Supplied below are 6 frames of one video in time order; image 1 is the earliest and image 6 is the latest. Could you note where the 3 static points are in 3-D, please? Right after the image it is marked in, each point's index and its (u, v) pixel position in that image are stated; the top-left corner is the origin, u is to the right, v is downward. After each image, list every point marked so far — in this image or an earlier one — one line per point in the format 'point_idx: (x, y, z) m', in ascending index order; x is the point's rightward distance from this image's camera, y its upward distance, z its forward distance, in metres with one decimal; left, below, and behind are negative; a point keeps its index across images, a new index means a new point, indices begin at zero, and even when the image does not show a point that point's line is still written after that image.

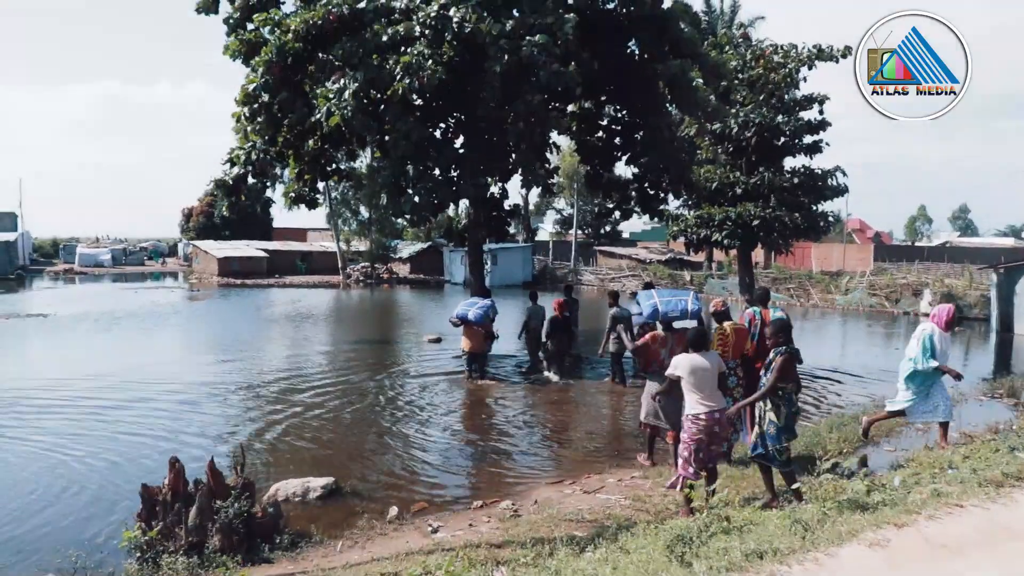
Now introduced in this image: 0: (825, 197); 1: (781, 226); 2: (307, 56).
0: (+7.3, +2.1, +19.5) m
1: (+6.2, +1.4, +19.2) m
2: (-3.5, +4.0, +14.1) m
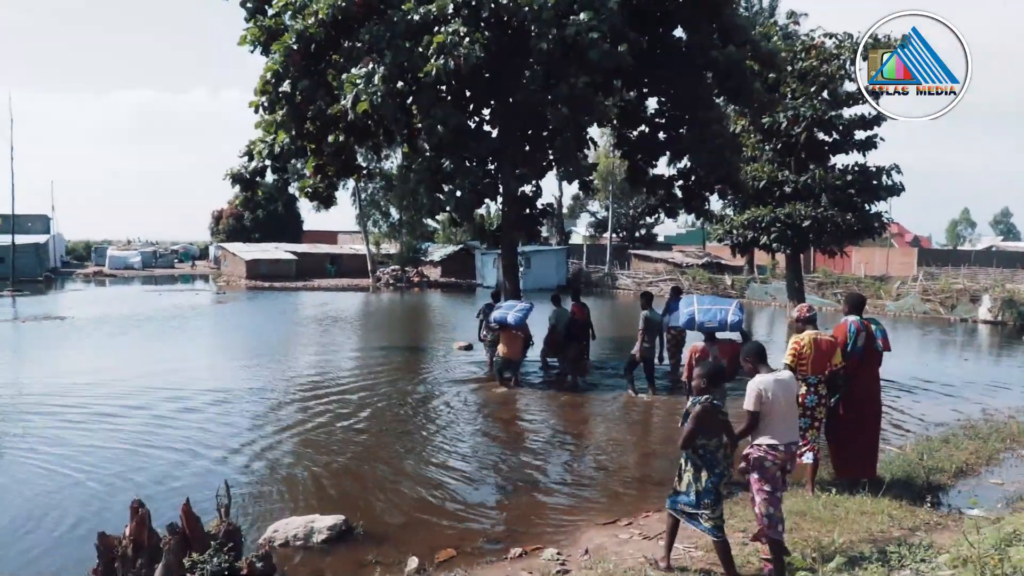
0: (+8.0, +2.0, +18.2) m
1: (+7.0, +1.3, +18.0) m
2: (-2.9, +3.9, +13.2) m
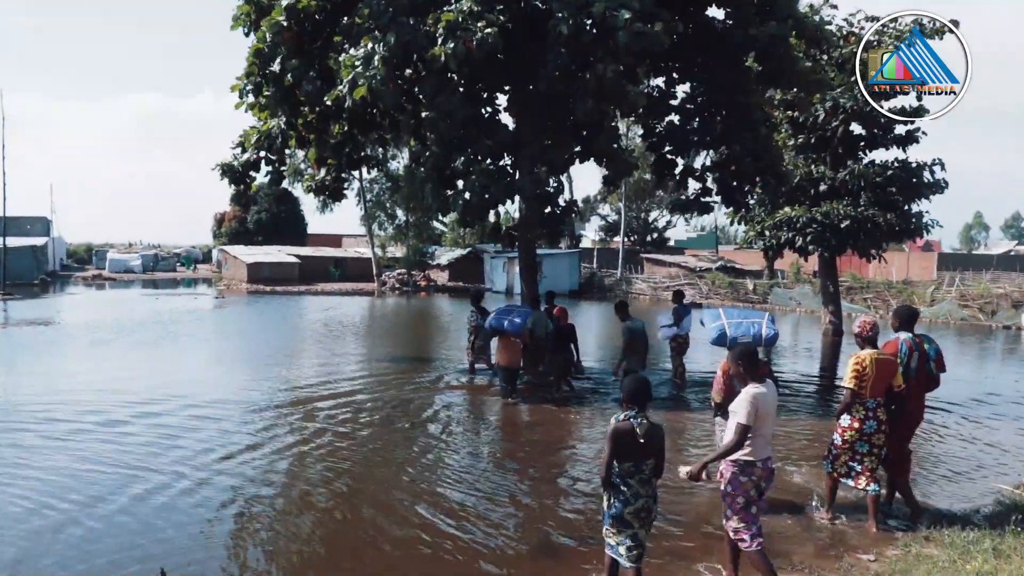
0: (+8.4, +1.9, +16.9) m
1: (+7.3, +1.2, +16.7) m
2: (-2.6, +3.9, +12.0) m
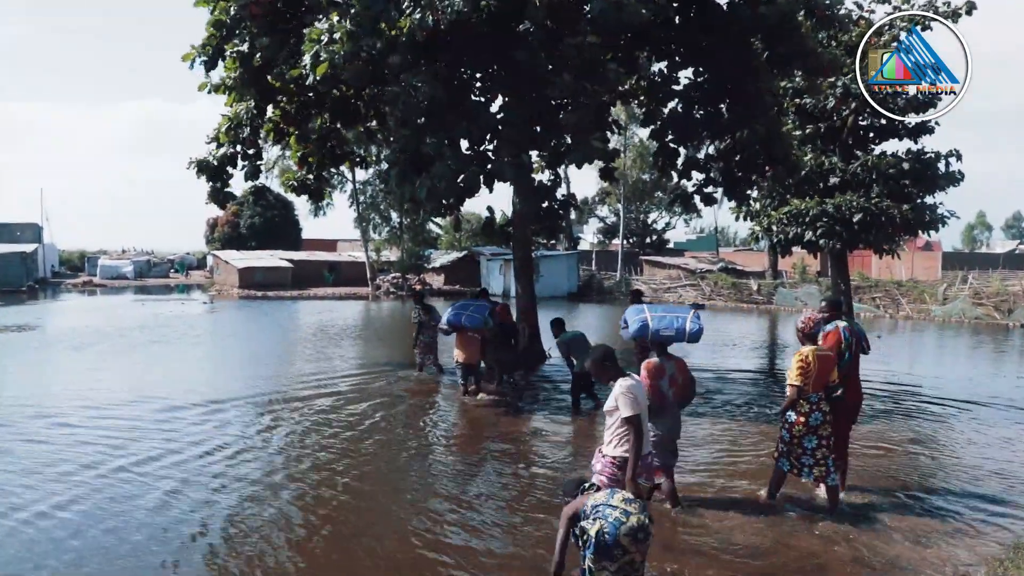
0: (+8.3, +2.0, +16.1) m
1: (+7.2, +1.3, +15.9) m
2: (-2.7, +3.8, +11.2) m
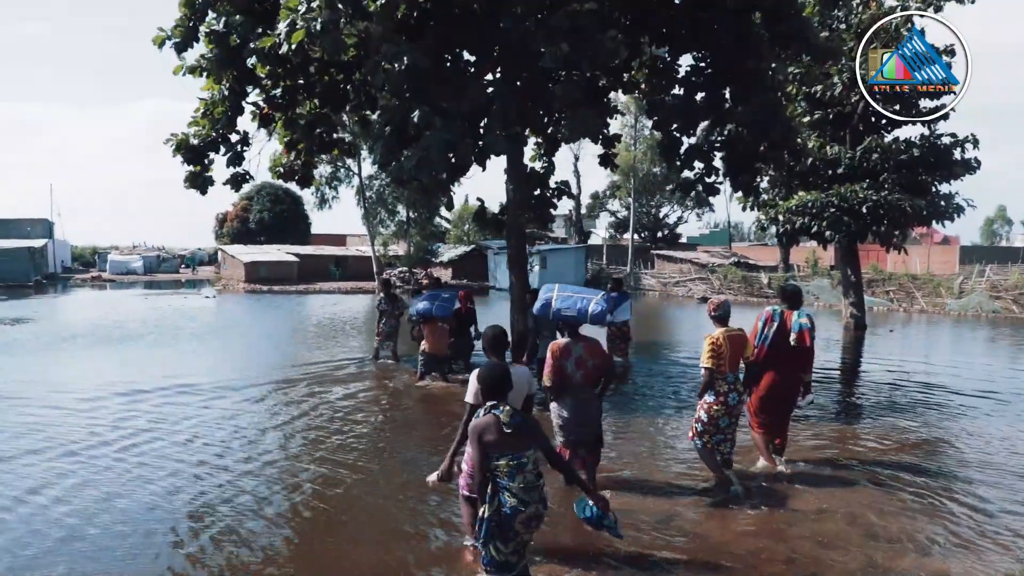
0: (+8.2, +2.1, +15.5) m
1: (+7.1, +1.4, +15.3) m
2: (-2.9, +4.0, +10.8) m
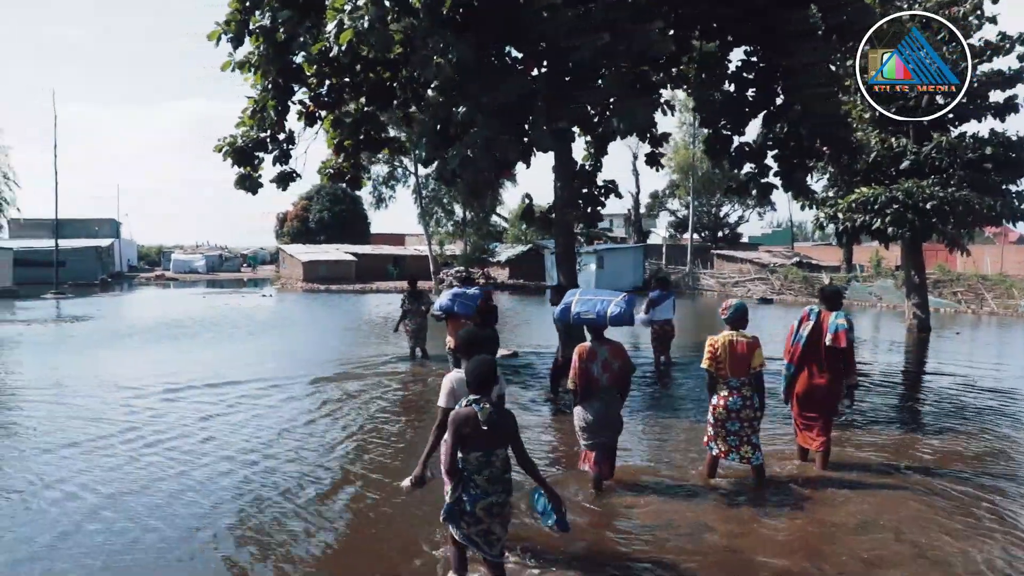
0: (+9.1, +2.1, +14.8) m
1: (+8.0, +1.4, +14.7) m
2: (-2.3, +4.0, +10.9) m
